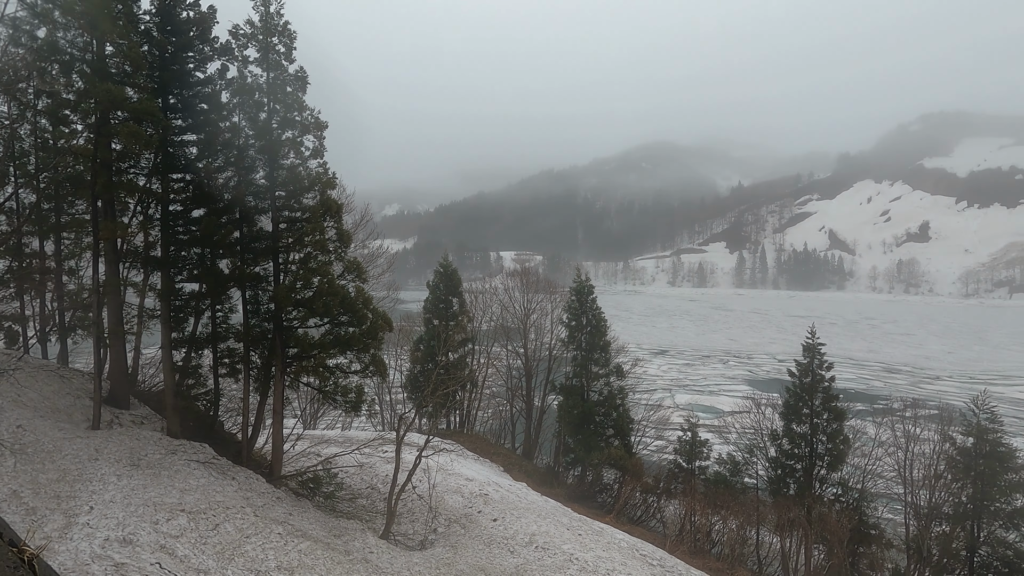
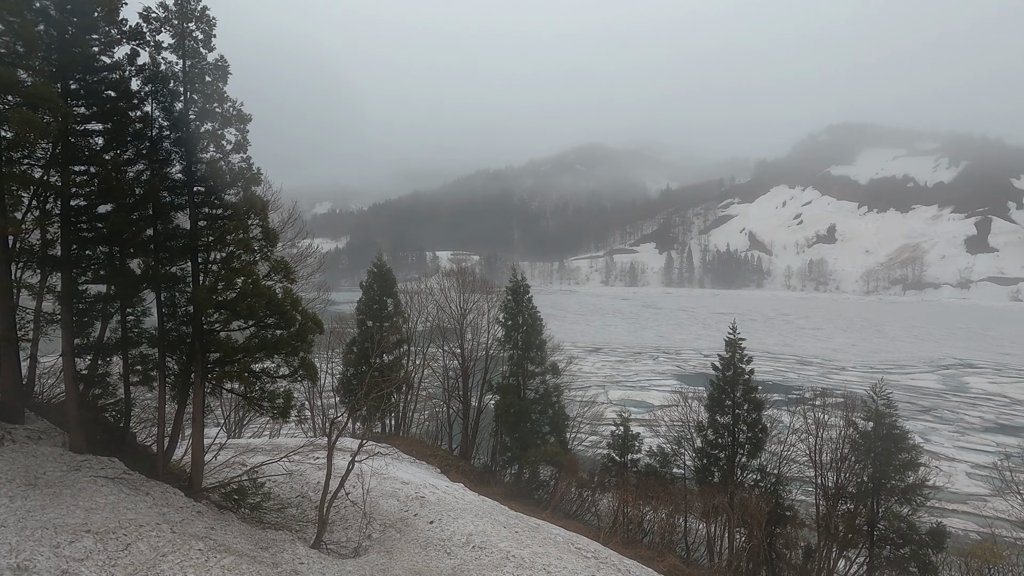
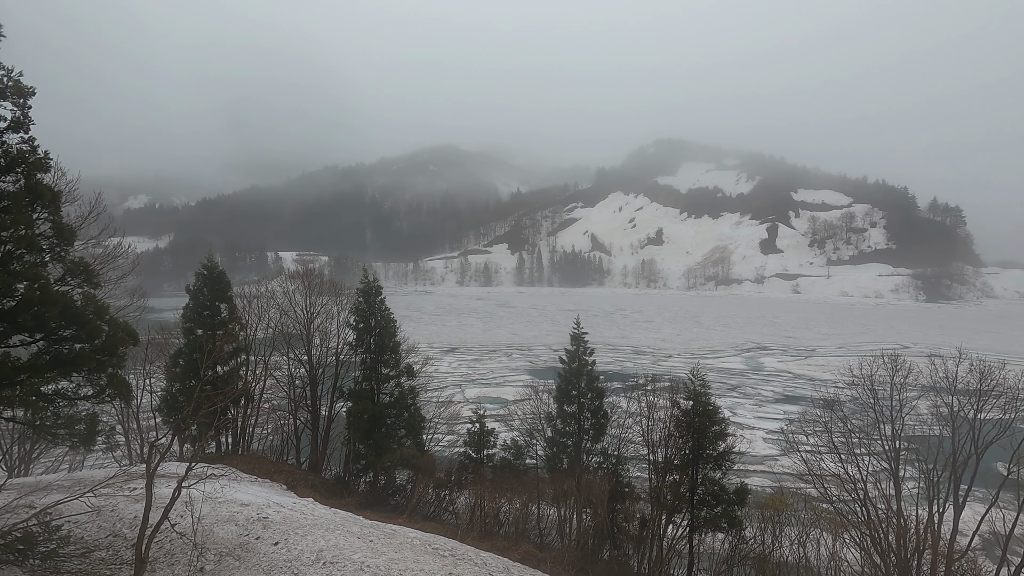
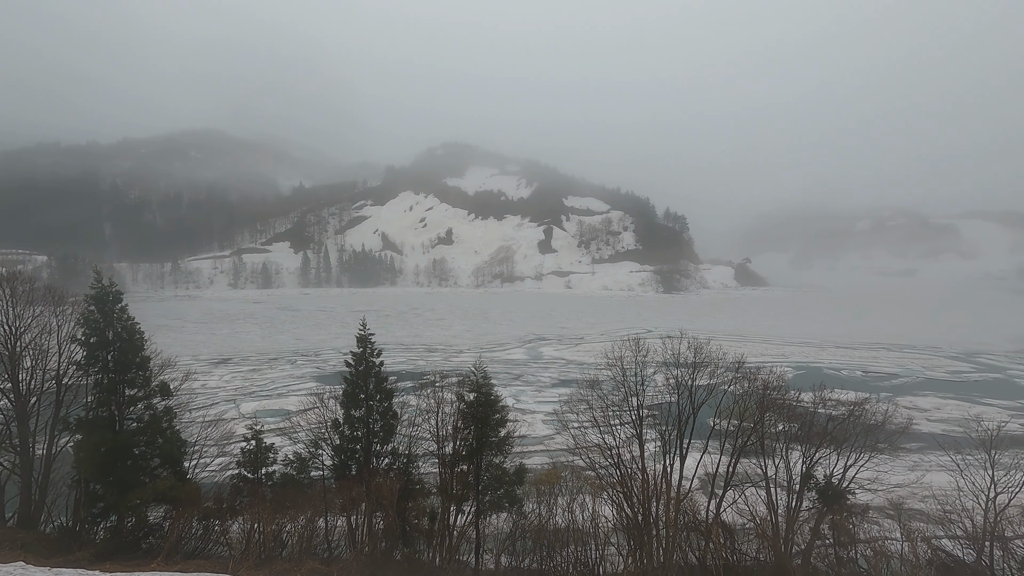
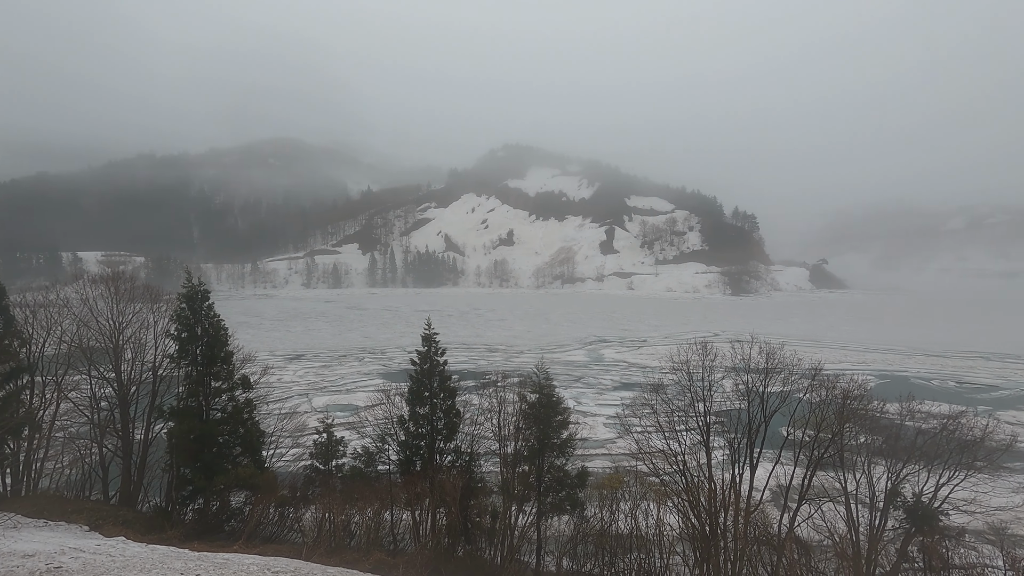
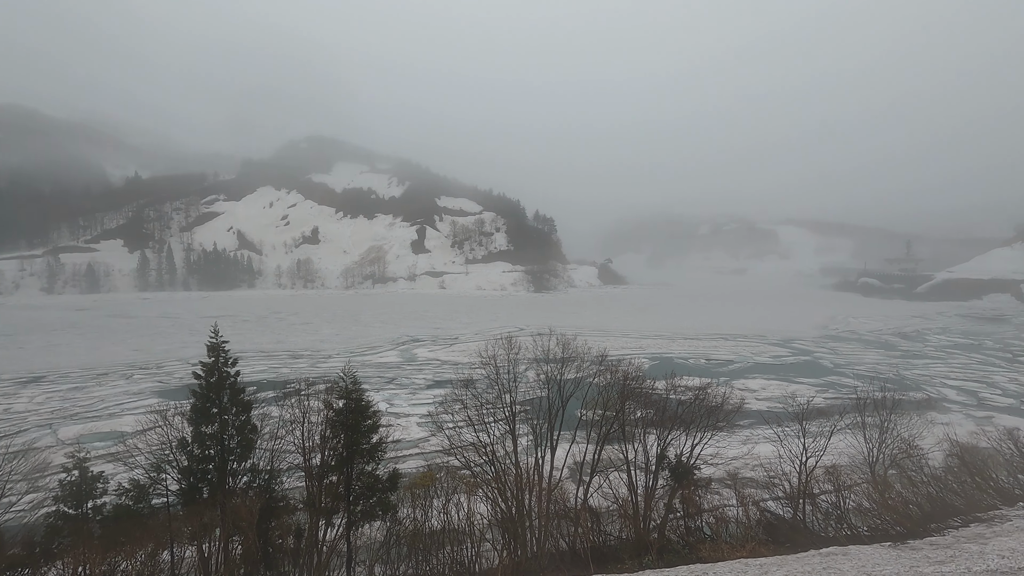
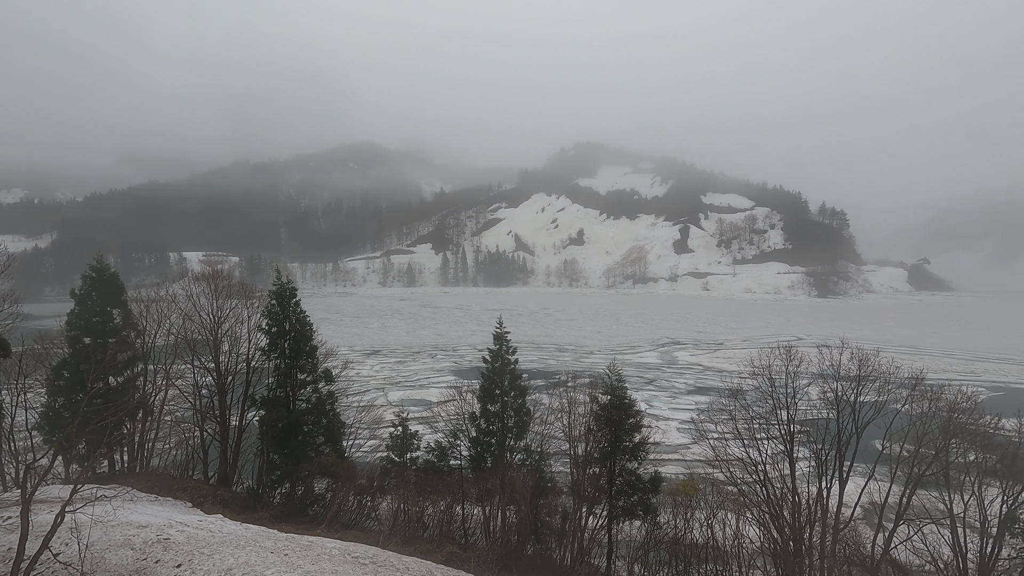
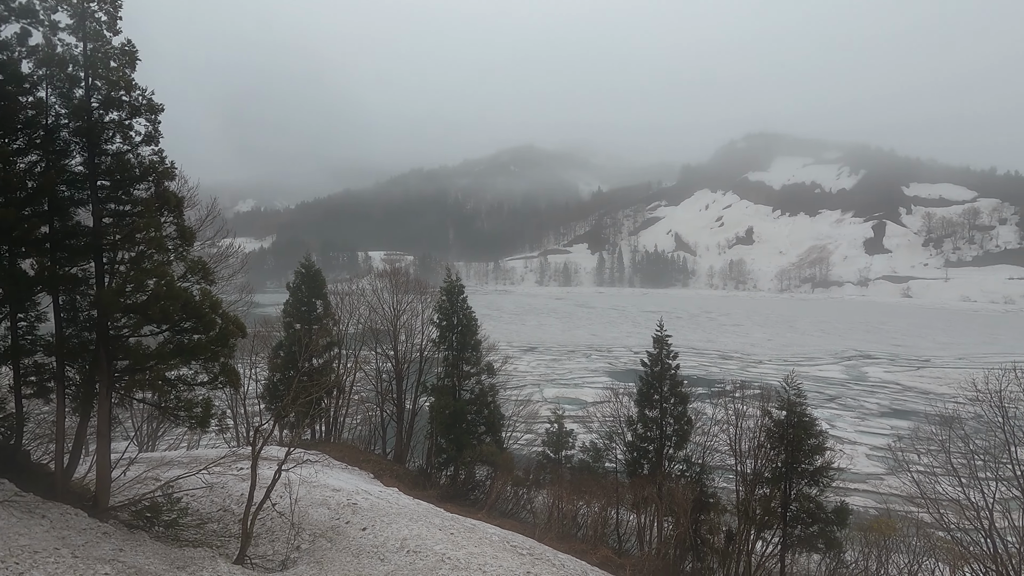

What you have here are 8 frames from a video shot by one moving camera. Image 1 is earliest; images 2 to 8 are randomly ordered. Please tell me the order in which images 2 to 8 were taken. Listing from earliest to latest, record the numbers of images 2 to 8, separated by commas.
2, 8, 3, 7, 5, 4, 6
